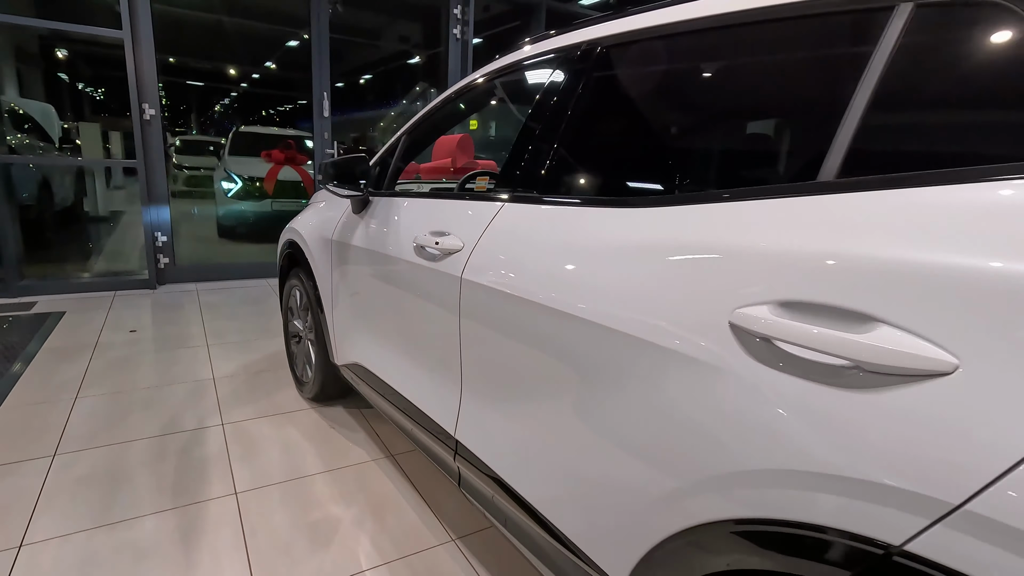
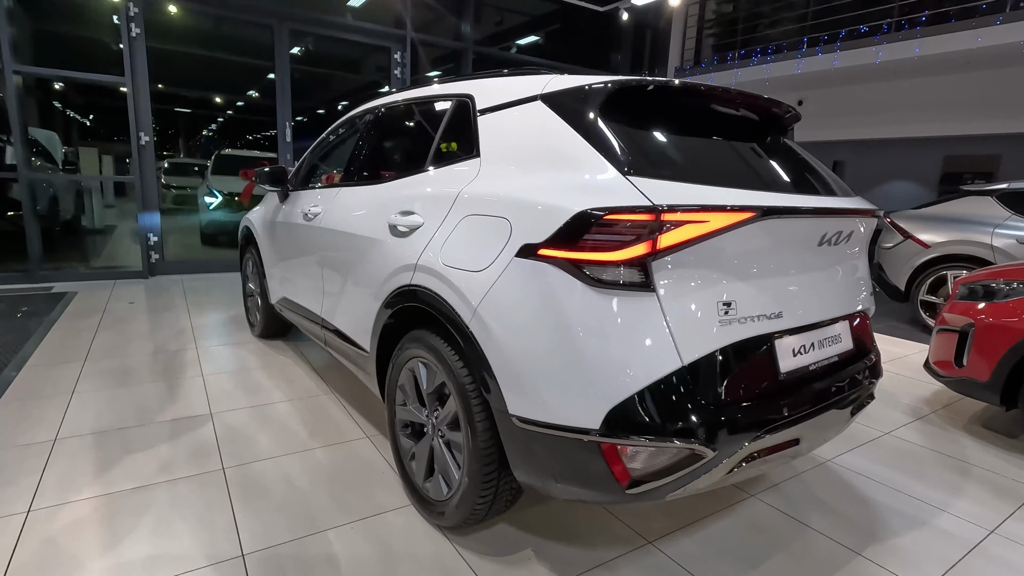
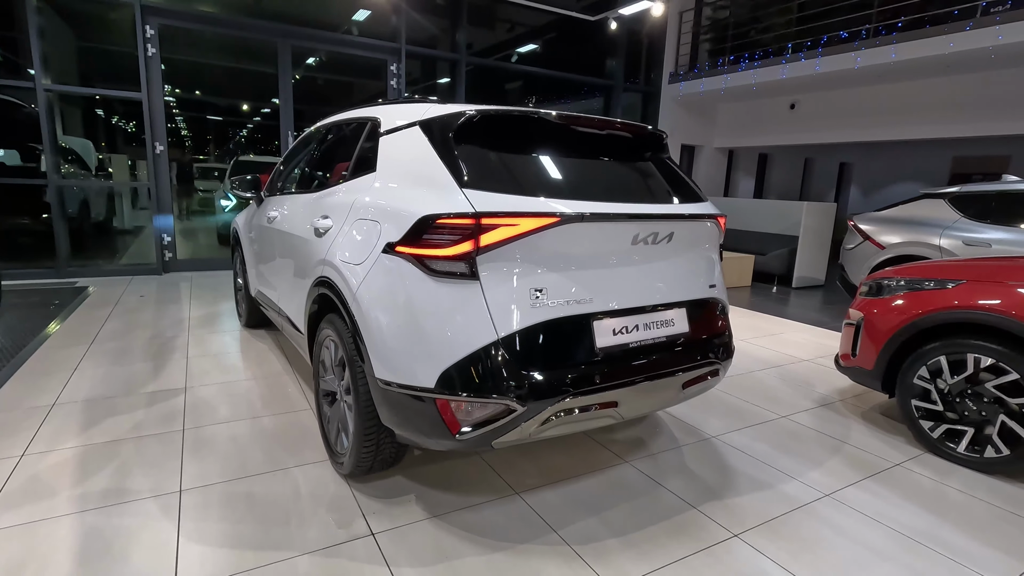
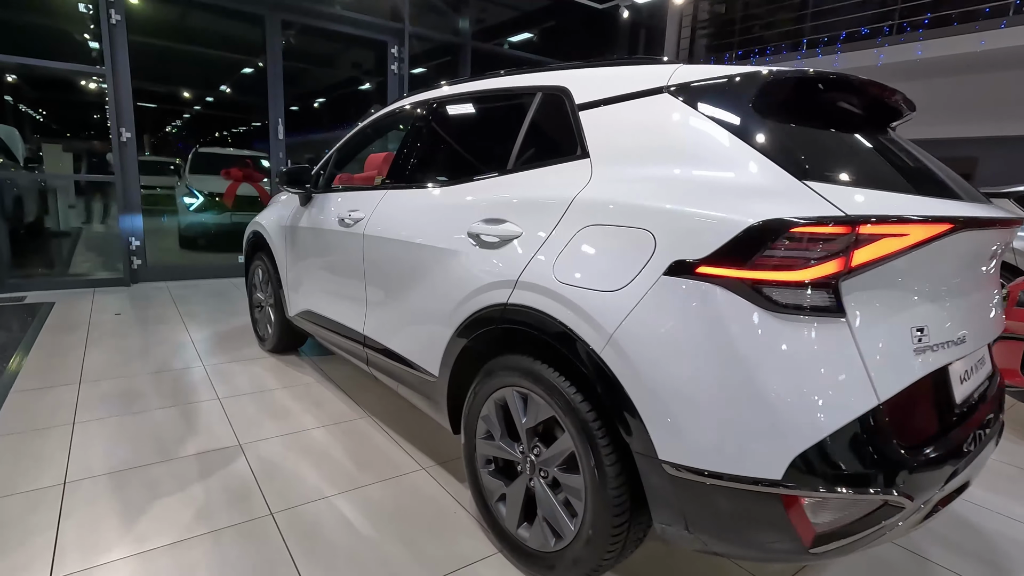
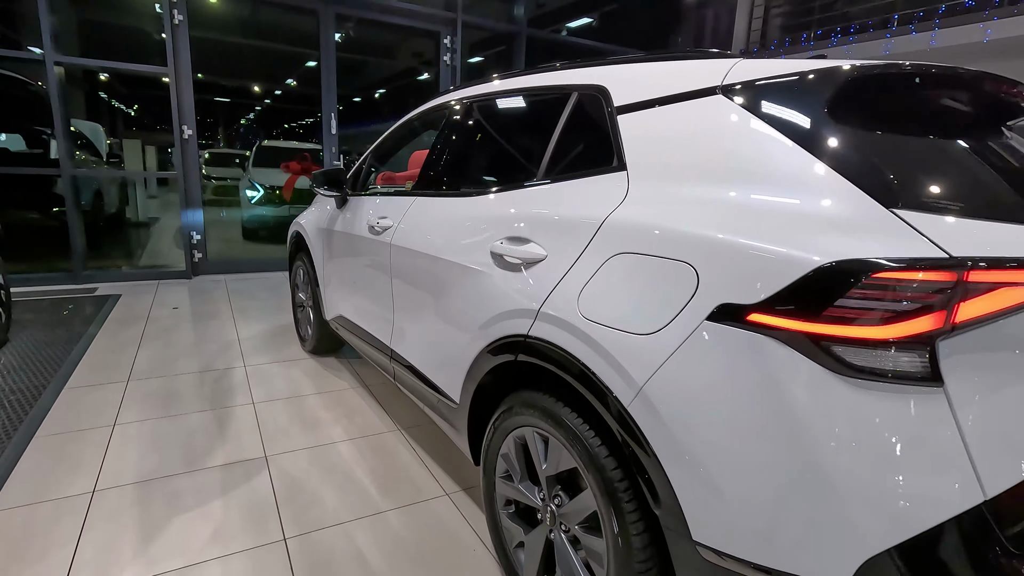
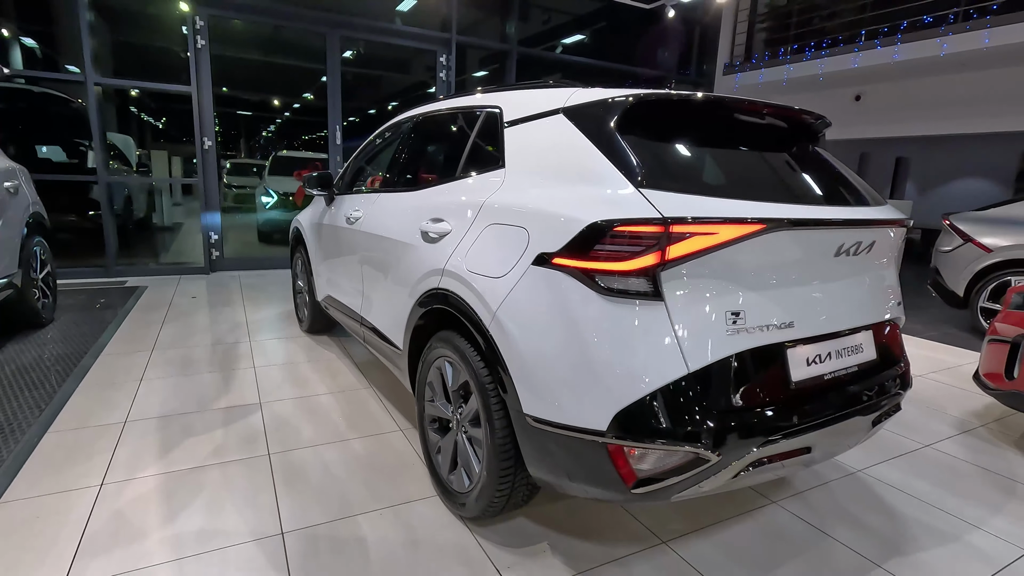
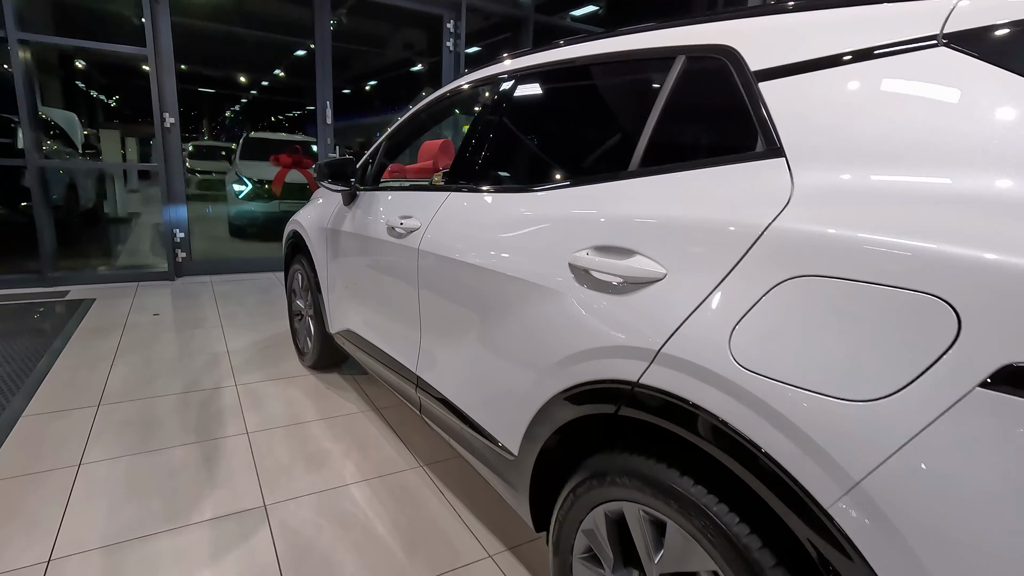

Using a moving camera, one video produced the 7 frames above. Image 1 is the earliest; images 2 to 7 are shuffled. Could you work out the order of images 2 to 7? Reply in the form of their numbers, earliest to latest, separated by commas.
7, 5, 6, 3, 2, 4
